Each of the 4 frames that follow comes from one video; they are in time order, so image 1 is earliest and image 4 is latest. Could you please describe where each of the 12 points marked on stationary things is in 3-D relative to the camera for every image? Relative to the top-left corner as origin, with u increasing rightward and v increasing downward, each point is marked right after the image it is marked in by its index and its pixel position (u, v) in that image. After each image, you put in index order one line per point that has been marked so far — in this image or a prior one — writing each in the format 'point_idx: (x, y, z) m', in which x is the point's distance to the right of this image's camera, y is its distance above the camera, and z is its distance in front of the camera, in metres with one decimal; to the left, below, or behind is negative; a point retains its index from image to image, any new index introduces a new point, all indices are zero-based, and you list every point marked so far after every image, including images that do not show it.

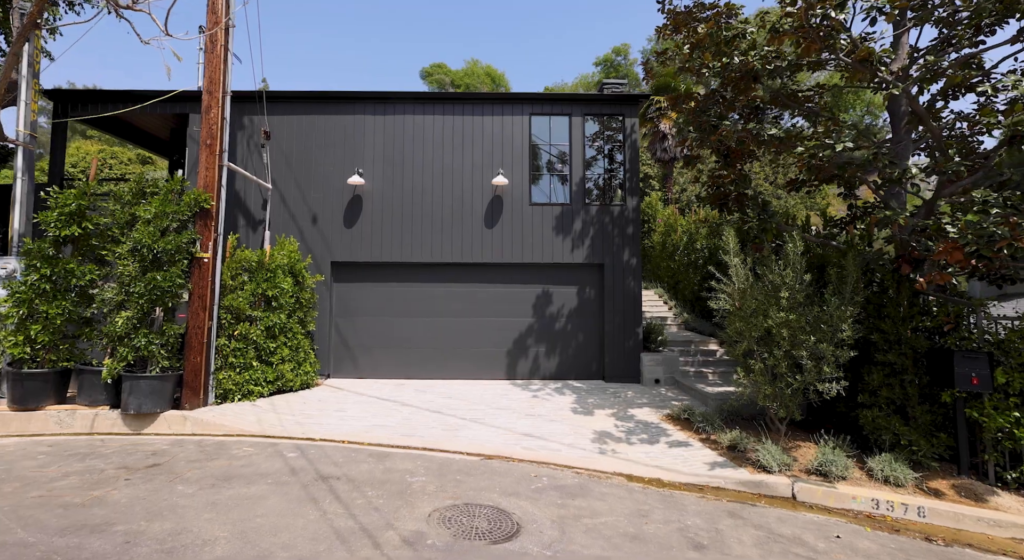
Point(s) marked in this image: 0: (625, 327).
0: (+2.1, -0.9, +9.3) m
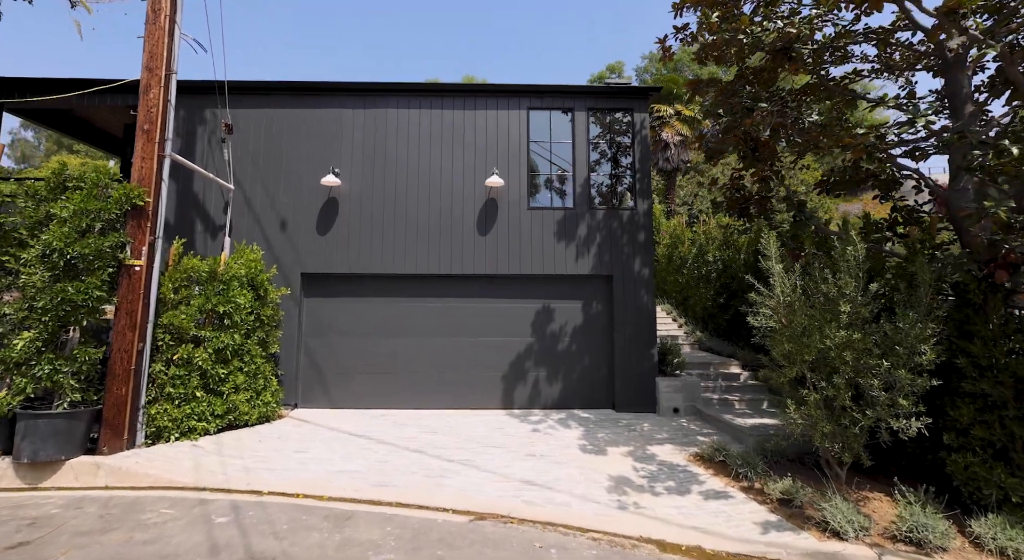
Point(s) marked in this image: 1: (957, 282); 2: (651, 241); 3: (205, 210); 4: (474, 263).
0: (+2.0, -1.1, +8.1) m
1: (+4.3, 0.0, +4.9) m
2: (+2.3, +0.6, +8.4) m
3: (-5.0, +1.1, +8.2) m
4: (-0.6, +0.3, +8.3) m
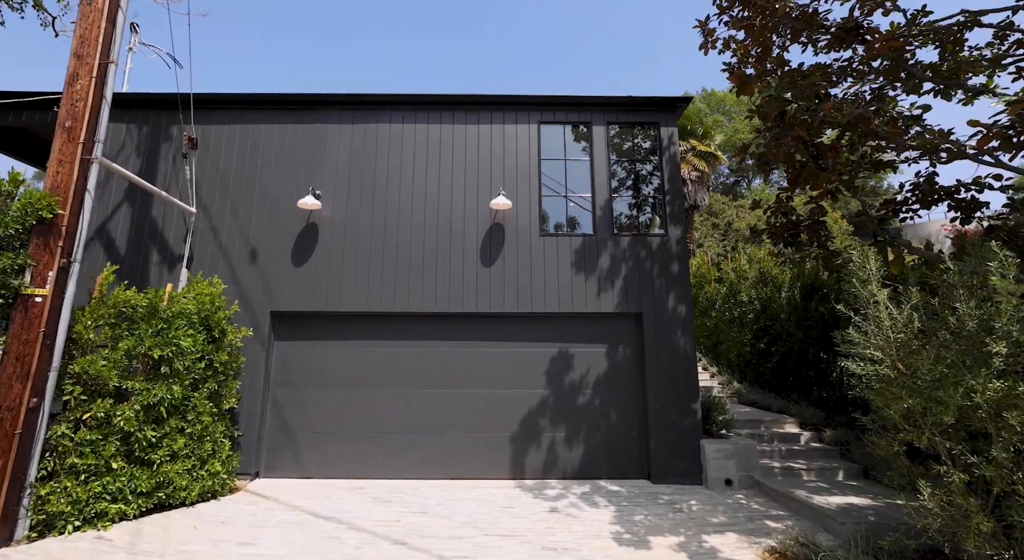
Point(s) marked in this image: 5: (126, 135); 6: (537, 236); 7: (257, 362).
0: (+2.2, -1.6, +6.7) m
1: (+4.4, -0.2, +3.5) m
2: (+2.4, +0.1, +7.0) m
3: (-4.9, +0.6, +7.0) m
4: (-0.5, -0.3, +7.0) m
5: (-5.6, +2.1, +7.3) m
6: (+0.4, +0.6, +7.2) m
7: (-3.4, -1.1, +6.7) m
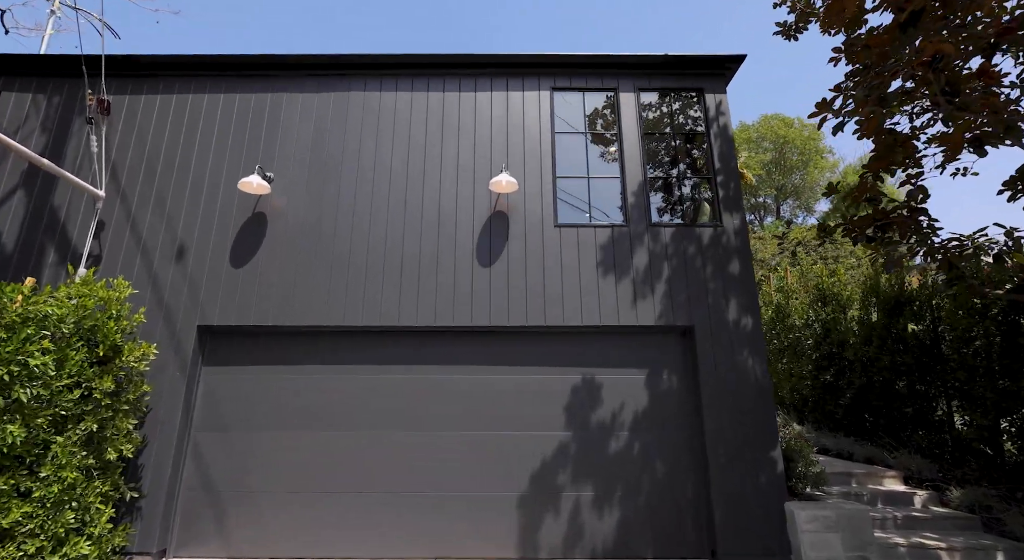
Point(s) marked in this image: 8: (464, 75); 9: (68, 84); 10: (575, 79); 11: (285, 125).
0: (+2.2, -1.6, +4.8) m
1: (+4.4, +0.1, +1.7) m
2: (+2.5, +0.1, +5.3) m
3: (-4.8, +0.5, +5.4) m
4: (-0.4, -0.3, +5.3) m
5: (-5.5, +2.0, +5.8) m
6: (+0.4, +0.6, +5.5) m
7: (-3.3, -1.1, +5.0) m
8: (-0.6, +2.5, +6.0) m
9: (-5.1, +2.3, +5.9) m
10: (+0.7, +2.4, +6.1) m
11: (-2.6, +1.8, +5.8) m
